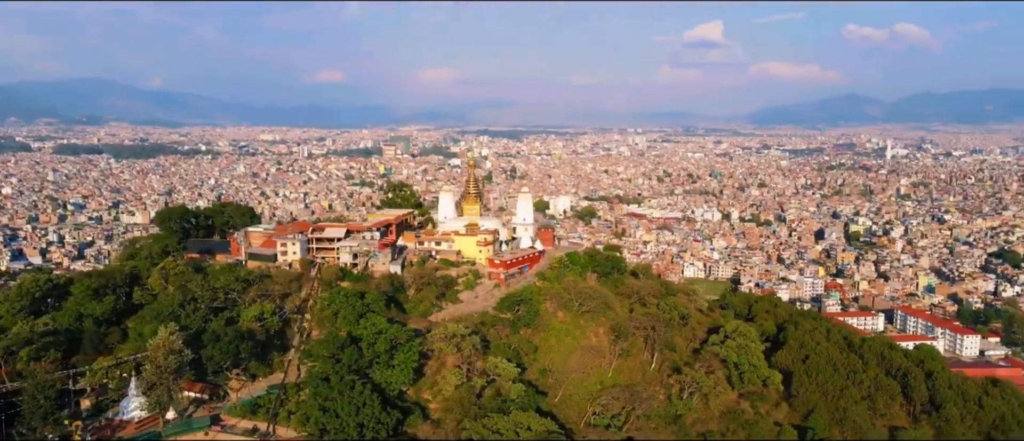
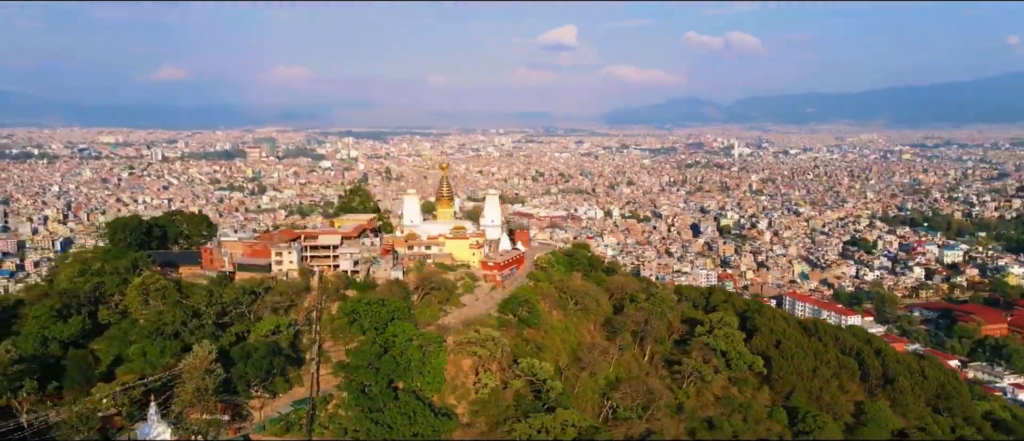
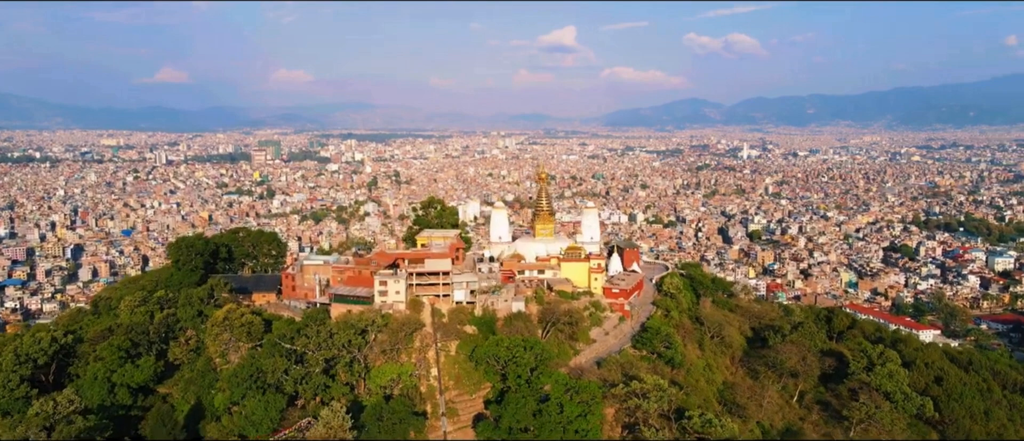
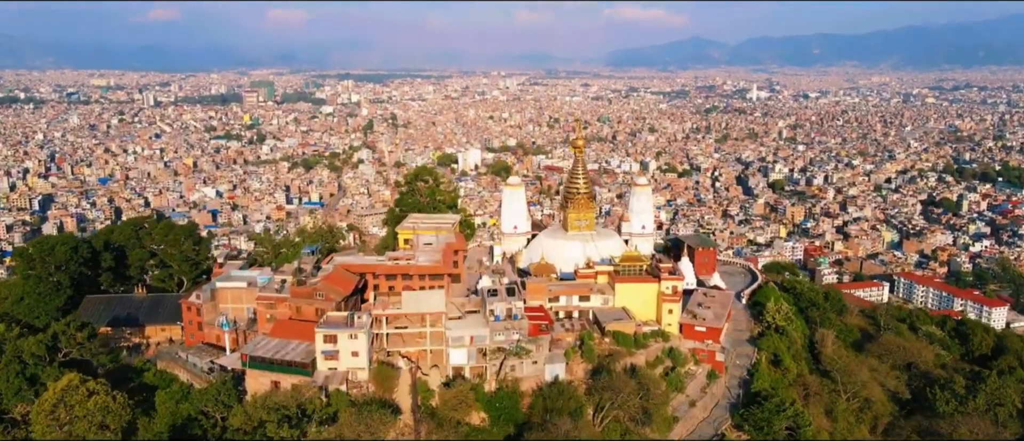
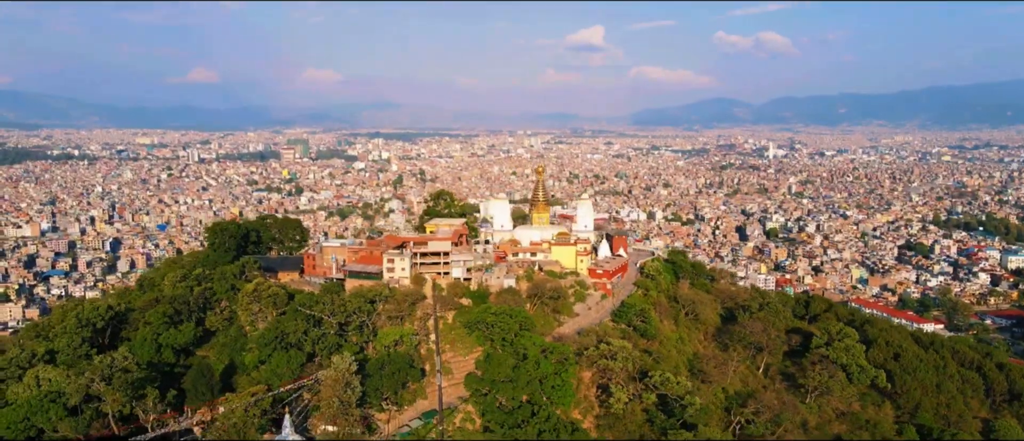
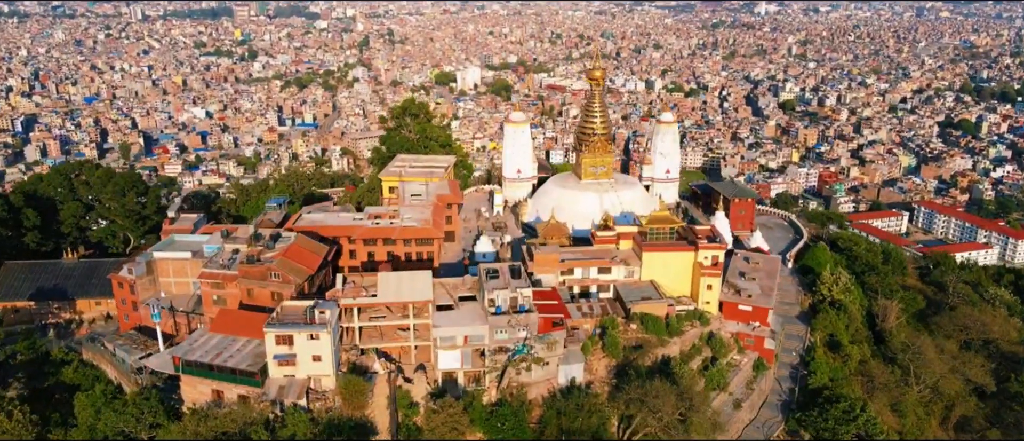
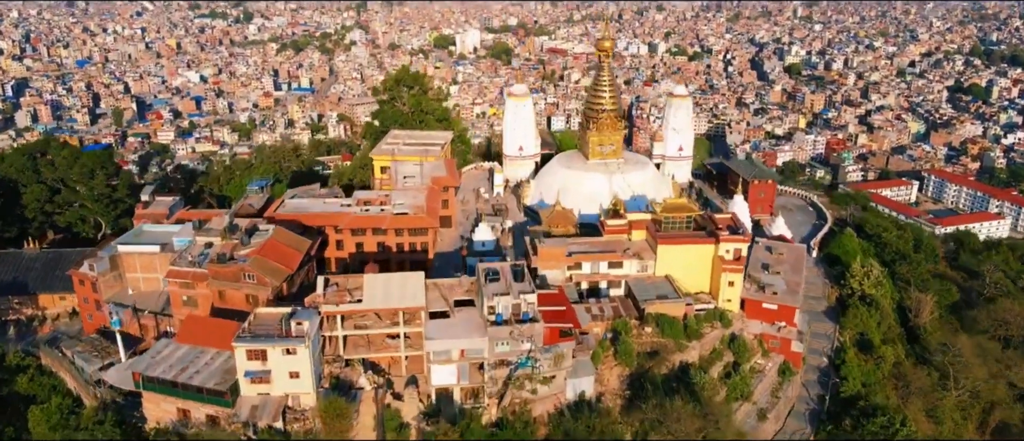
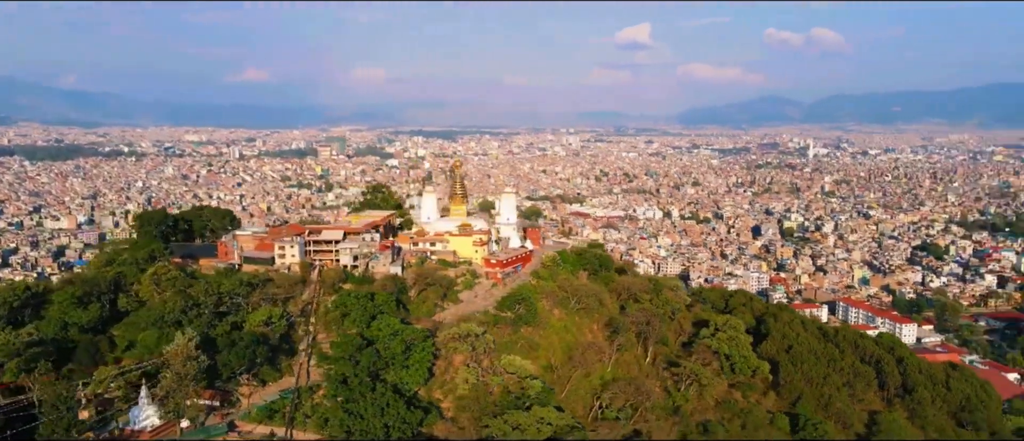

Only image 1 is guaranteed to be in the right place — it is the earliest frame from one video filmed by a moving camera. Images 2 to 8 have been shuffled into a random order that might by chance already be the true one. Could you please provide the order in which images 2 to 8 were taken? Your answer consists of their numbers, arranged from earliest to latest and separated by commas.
8, 2, 5, 3, 4, 6, 7
